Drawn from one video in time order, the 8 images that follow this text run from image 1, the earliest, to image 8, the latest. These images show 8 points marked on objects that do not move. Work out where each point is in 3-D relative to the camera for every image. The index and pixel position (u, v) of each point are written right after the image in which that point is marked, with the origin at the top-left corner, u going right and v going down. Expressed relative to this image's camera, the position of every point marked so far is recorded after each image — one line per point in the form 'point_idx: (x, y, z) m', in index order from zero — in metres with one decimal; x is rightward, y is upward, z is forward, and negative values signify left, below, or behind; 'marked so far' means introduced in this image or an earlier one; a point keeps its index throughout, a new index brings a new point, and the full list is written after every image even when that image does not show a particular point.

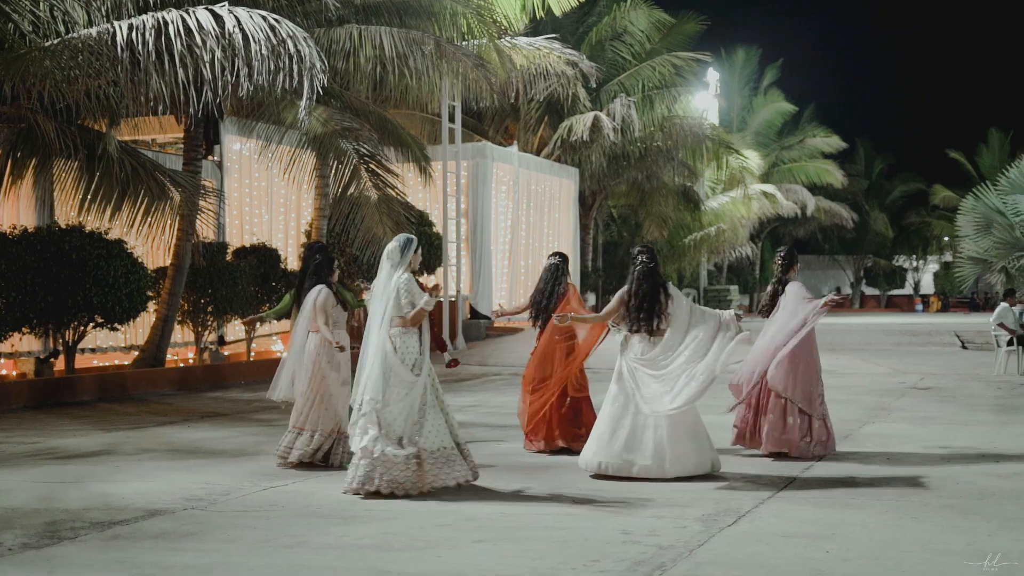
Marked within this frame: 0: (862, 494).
0: (+2.0, -1.2, +6.8) m
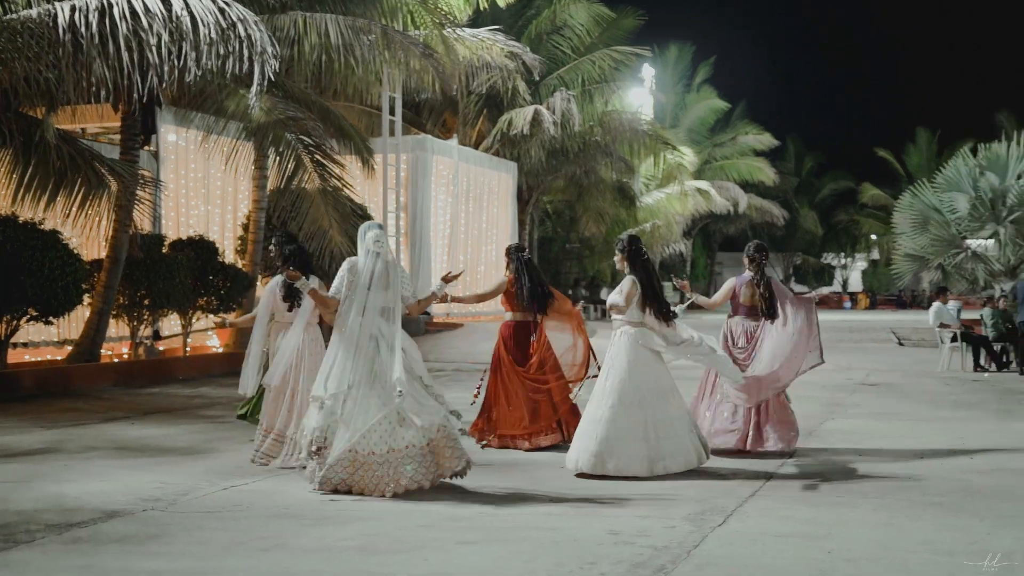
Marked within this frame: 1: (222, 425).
0: (+1.9, -1.2, +6.7) m
1: (-2.9, -1.3, +11.6) m
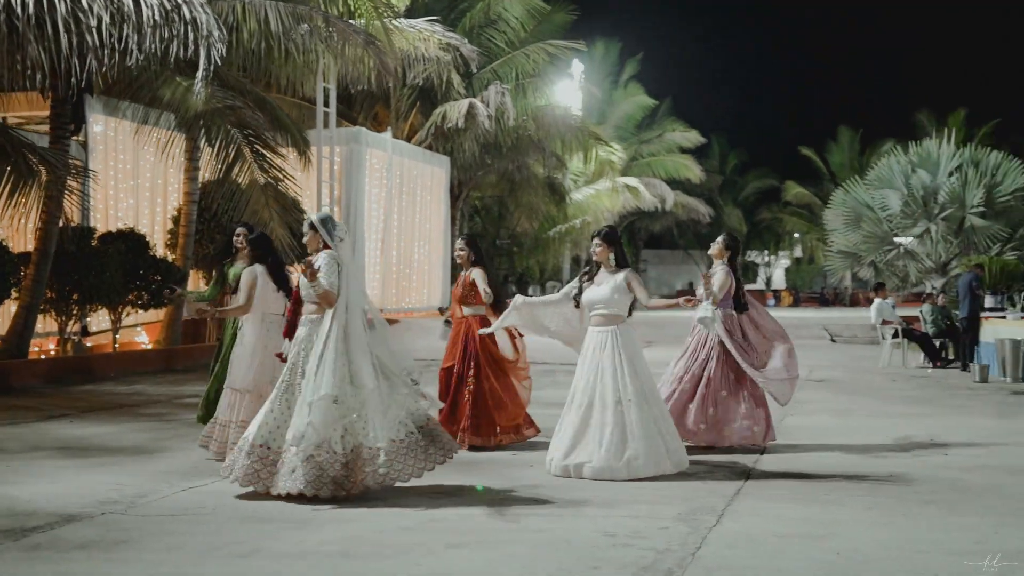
0: (+1.8, -1.1, +6.6) m
1: (-3.3, -1.3, +11.2) m
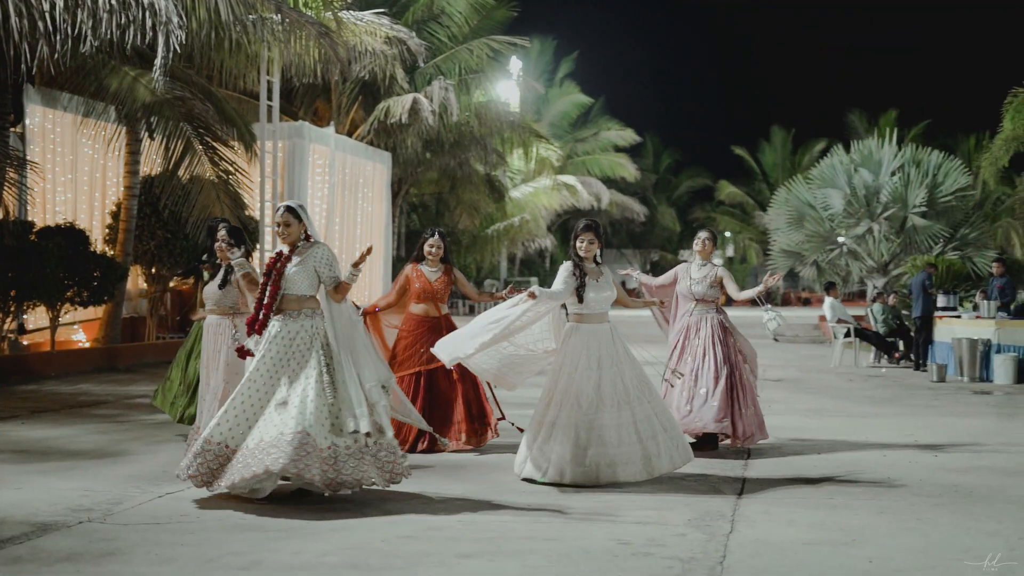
0: (+1.7, -1.1, +6.4) m
1: (-3.6, -1.2, +10.8) m
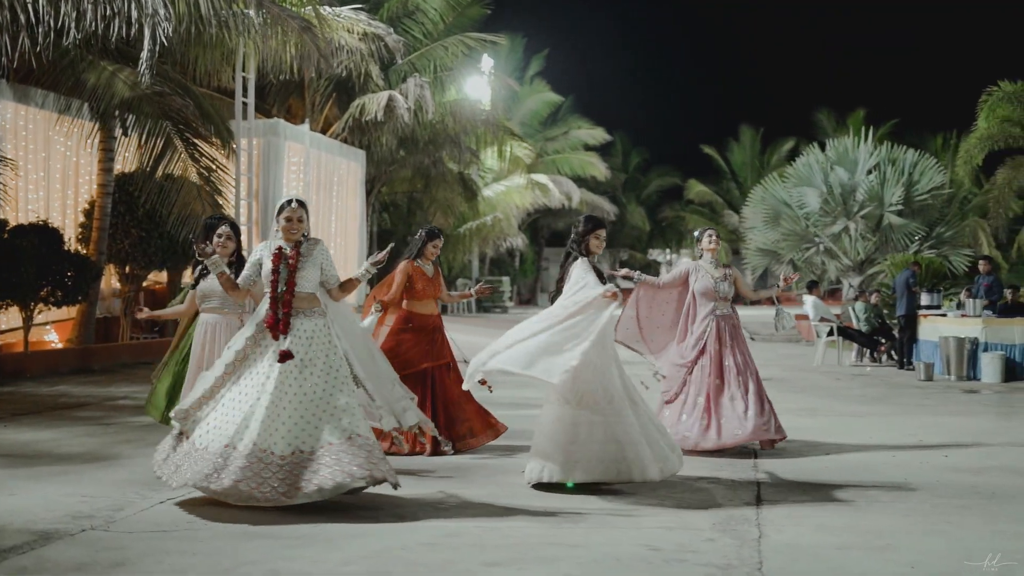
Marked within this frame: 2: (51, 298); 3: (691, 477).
0: (+1.8, -1.1, +6.3) m
1: (-3.6, -1.2, +10.5) m
2: (-6.0, -0.1, +15.4) m
3: (+1.1, -1.2, +7.3) m
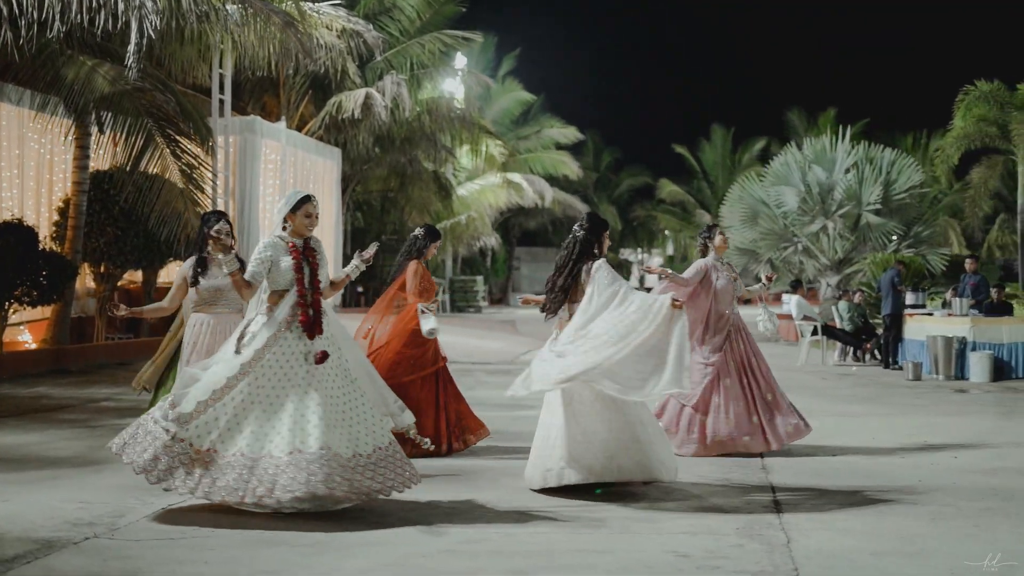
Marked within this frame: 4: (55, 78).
0: (+1.9, -1.1, +6.2) m
1: (-3.6, -1.2, +10.3) m
2: (-6.2, -0.1, +15.1) m
3: (+1.1, -1.2, +7.2) m
4: (-5.6, +2.6, +14.4) m
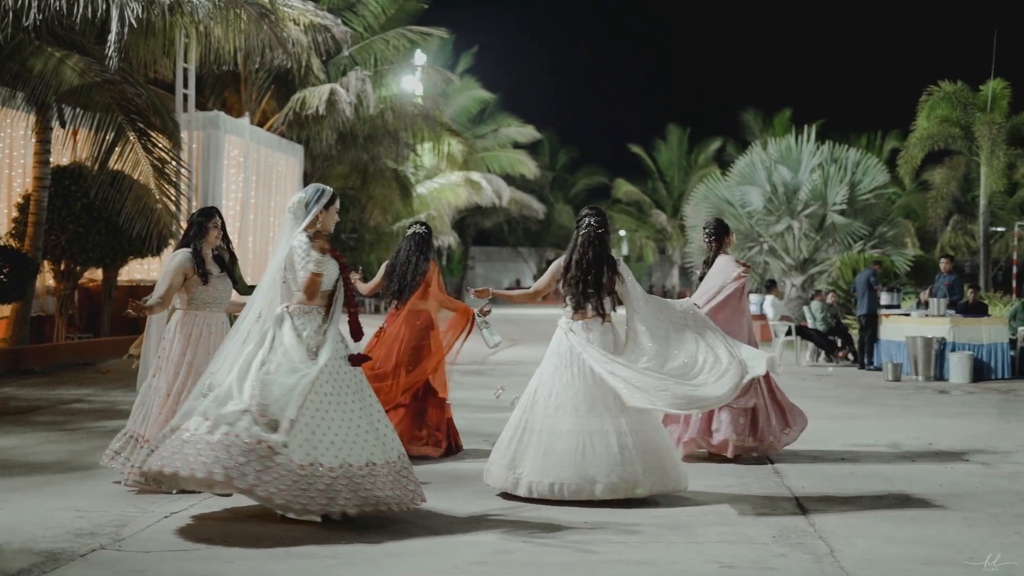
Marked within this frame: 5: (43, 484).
0: (+2.0, -1.1, +6.1) m
1: (-3.7, -1.2, +9.9) m
2: (-6.4, -0.1, +14.7) m
3: (+1.2, -1.2, +7.0) m
4: (-5.8, +2.6, +14.0) m
5: (-2.8, -1.2, +7.1) m
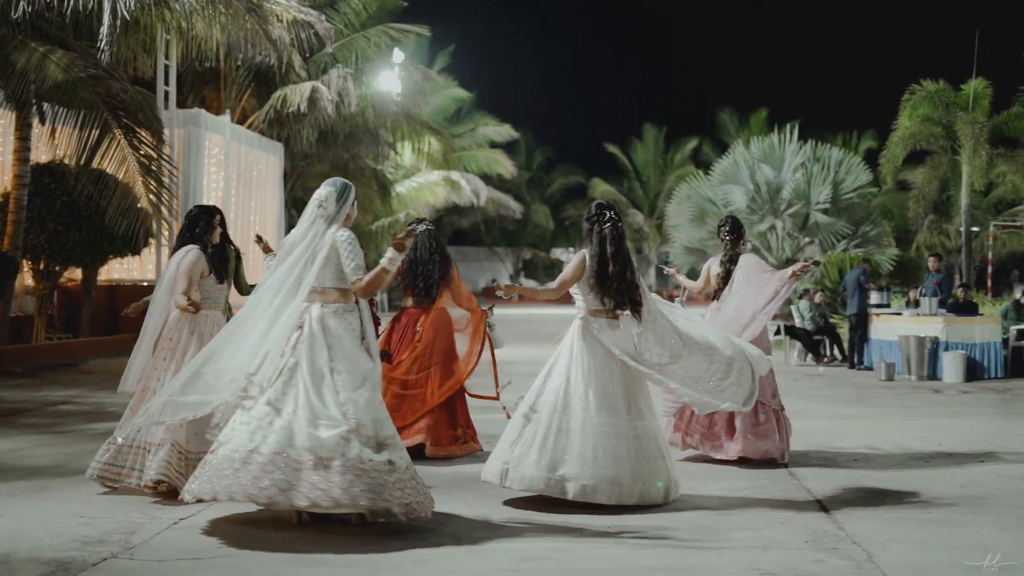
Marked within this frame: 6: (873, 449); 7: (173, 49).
0: (+2.1, -1.1, +6.0) m
1: (-3.7, -1.2, +9.7) m
2: (-6.5, -0.1, +14.4) m
3: (+1.3, -1.2, +6.9) m
4: (-5.9, +2.6, +13.7) m
5: (-2.7, -1.2, +6.9) m
6: (+2.6, -1.2, +8.5) m
7: (-5.6, +4.0, +19.7) m
